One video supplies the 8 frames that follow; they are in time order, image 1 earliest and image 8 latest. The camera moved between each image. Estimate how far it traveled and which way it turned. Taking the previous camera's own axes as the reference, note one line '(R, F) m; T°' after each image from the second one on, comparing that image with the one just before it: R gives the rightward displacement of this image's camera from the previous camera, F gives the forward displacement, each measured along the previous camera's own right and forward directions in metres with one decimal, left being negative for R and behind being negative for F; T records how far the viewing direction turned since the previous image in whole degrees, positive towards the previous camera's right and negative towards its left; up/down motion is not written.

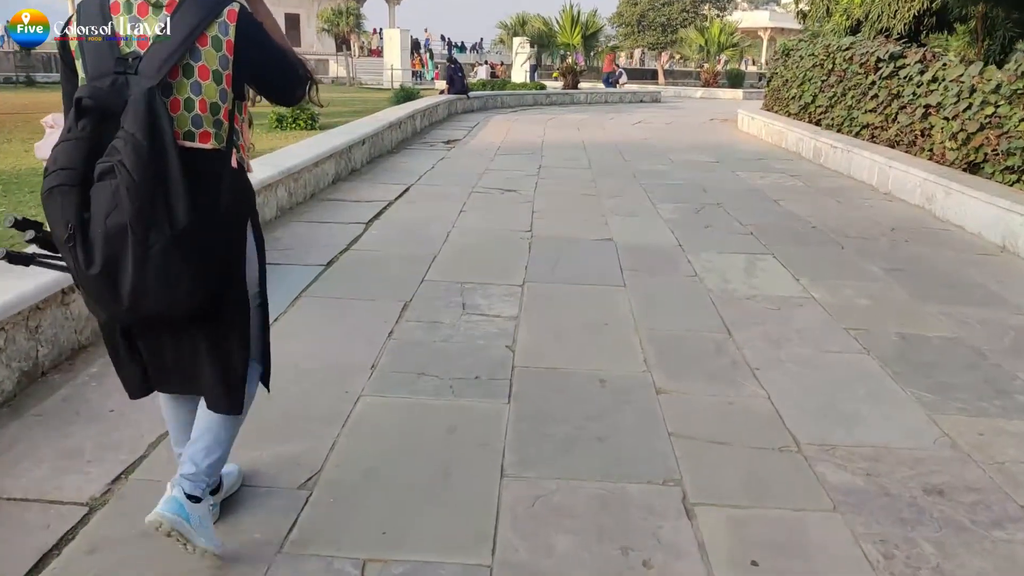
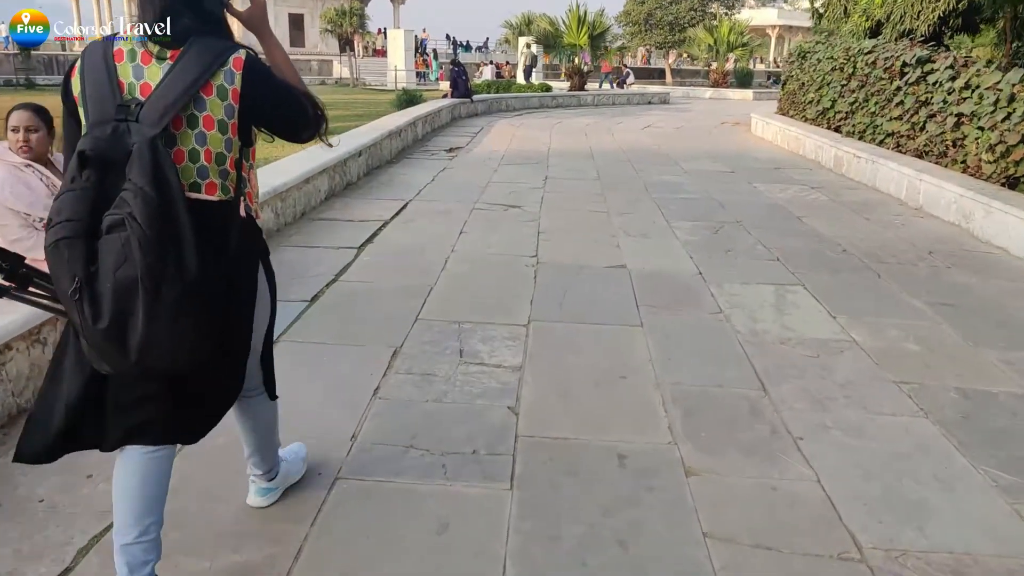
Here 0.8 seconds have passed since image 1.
(0.0, +0.4) m; 0°
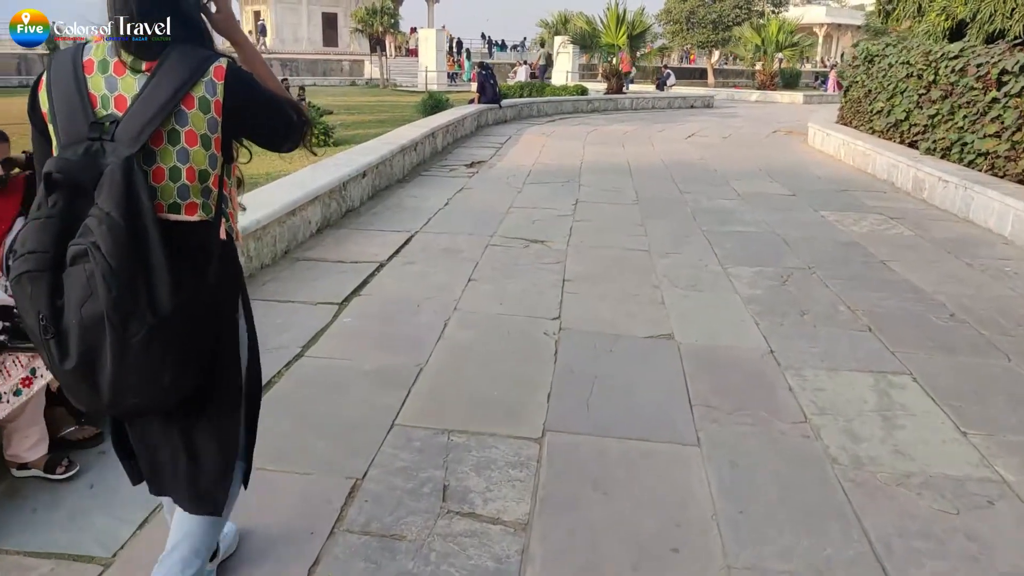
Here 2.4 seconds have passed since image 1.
(+0.1, +1.0) m; -2°
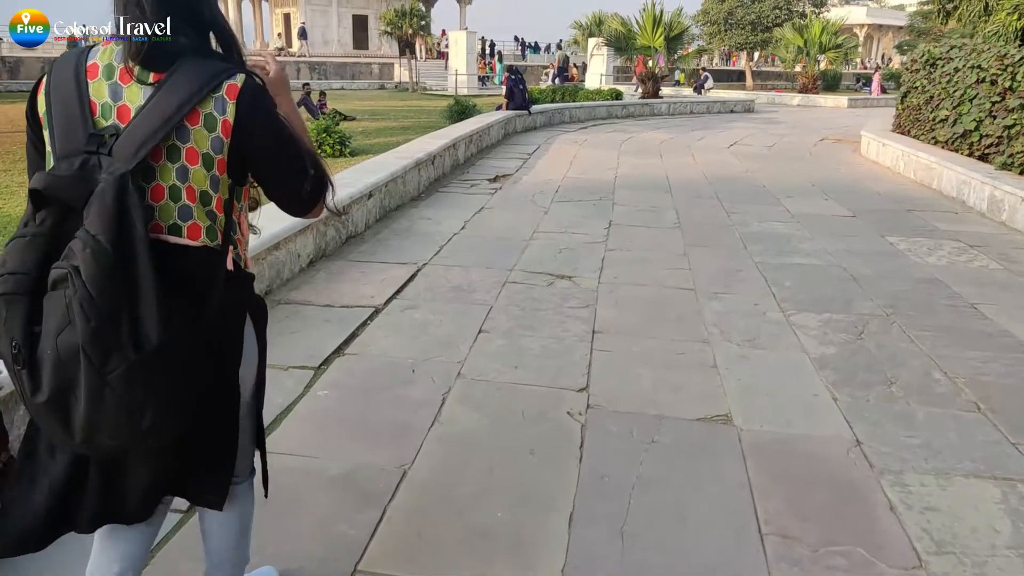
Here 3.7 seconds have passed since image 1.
(+0.1, +0.7) m; -2°
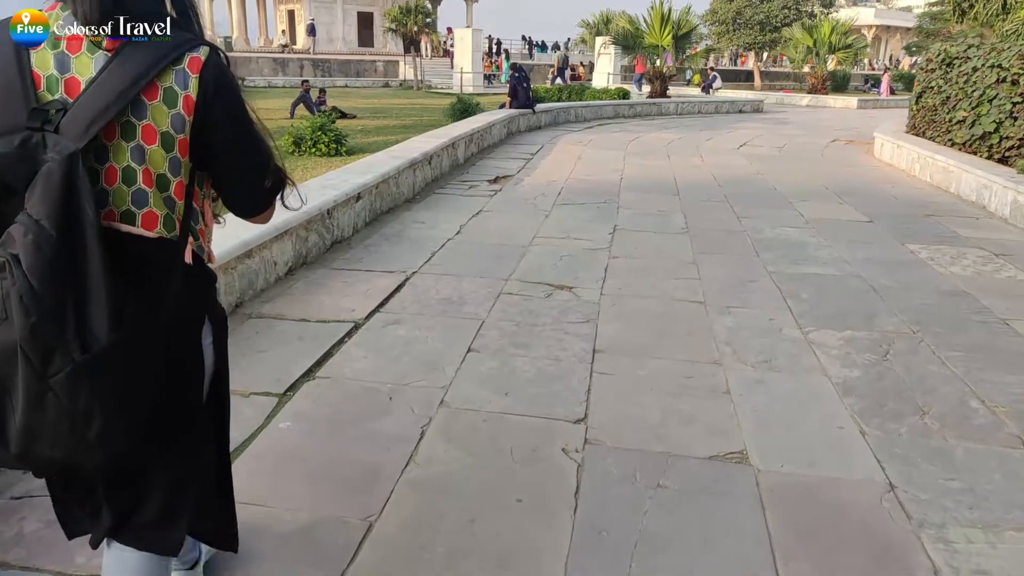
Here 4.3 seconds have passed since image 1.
(+0.1, +0.3) m; 0°
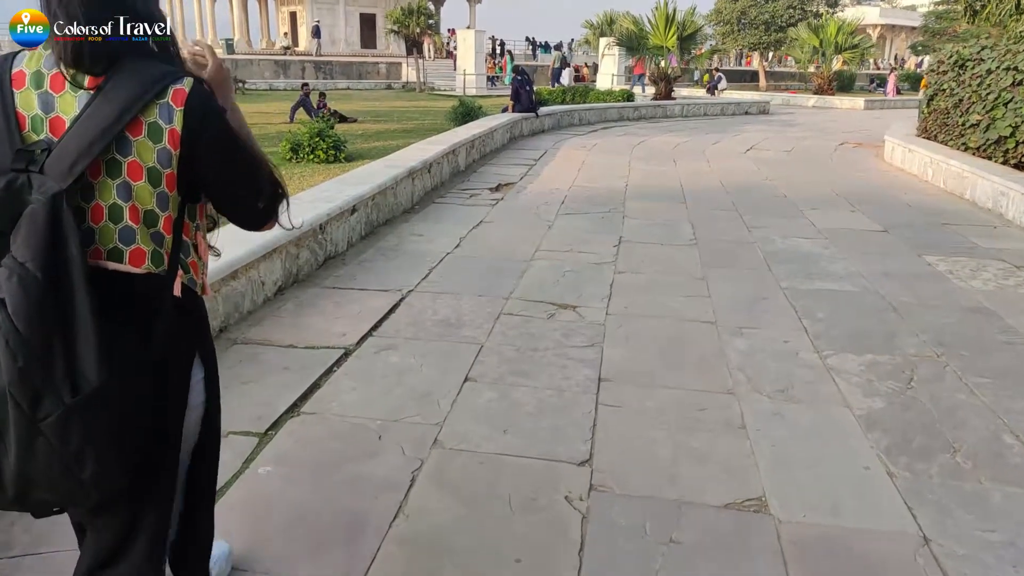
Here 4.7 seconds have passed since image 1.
(0.0, +0.2) m; 0°
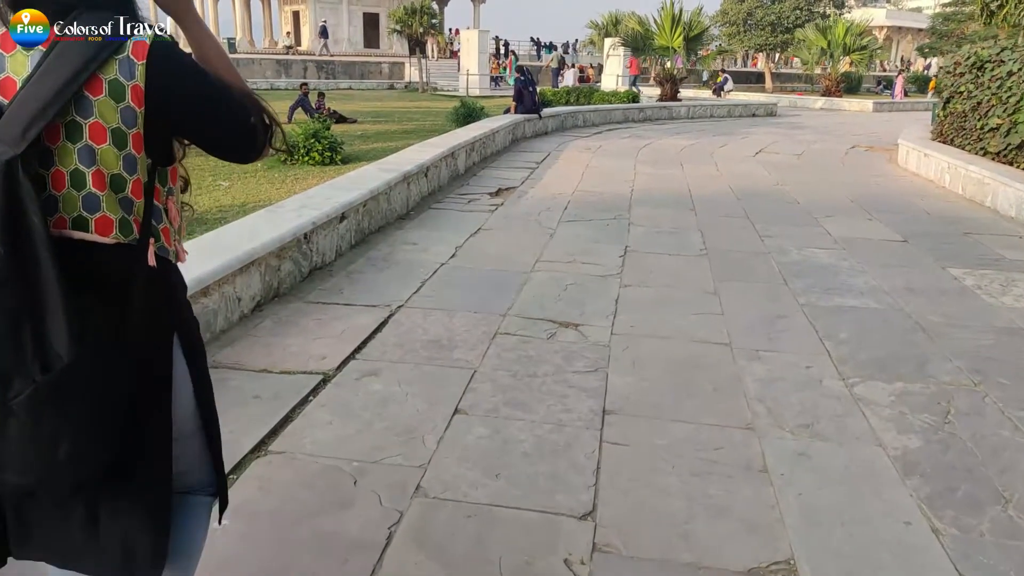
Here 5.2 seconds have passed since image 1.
(0.0, +0.3) m; 0°
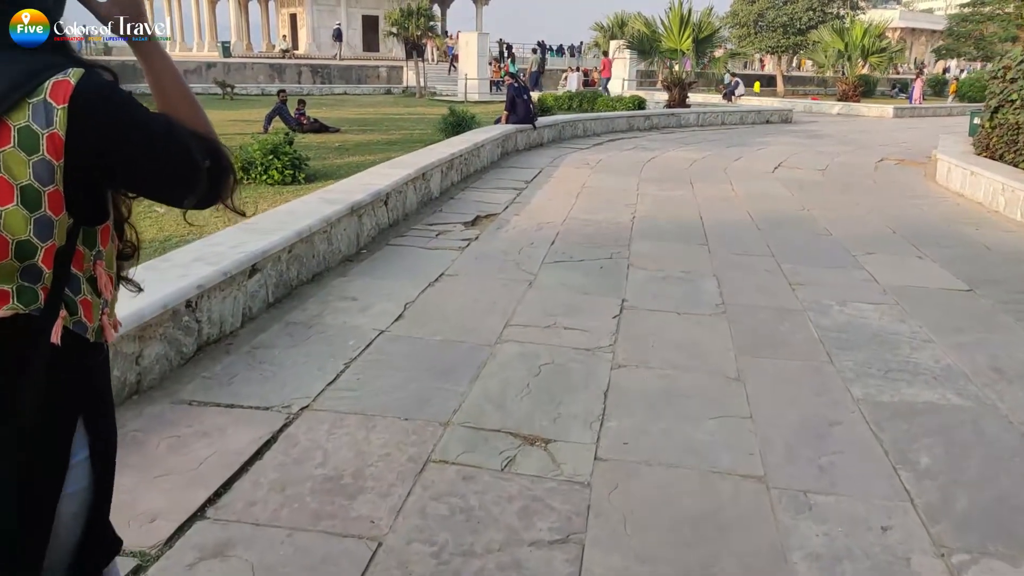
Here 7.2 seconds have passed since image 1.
(+0.2, +1.1) m; -1°
